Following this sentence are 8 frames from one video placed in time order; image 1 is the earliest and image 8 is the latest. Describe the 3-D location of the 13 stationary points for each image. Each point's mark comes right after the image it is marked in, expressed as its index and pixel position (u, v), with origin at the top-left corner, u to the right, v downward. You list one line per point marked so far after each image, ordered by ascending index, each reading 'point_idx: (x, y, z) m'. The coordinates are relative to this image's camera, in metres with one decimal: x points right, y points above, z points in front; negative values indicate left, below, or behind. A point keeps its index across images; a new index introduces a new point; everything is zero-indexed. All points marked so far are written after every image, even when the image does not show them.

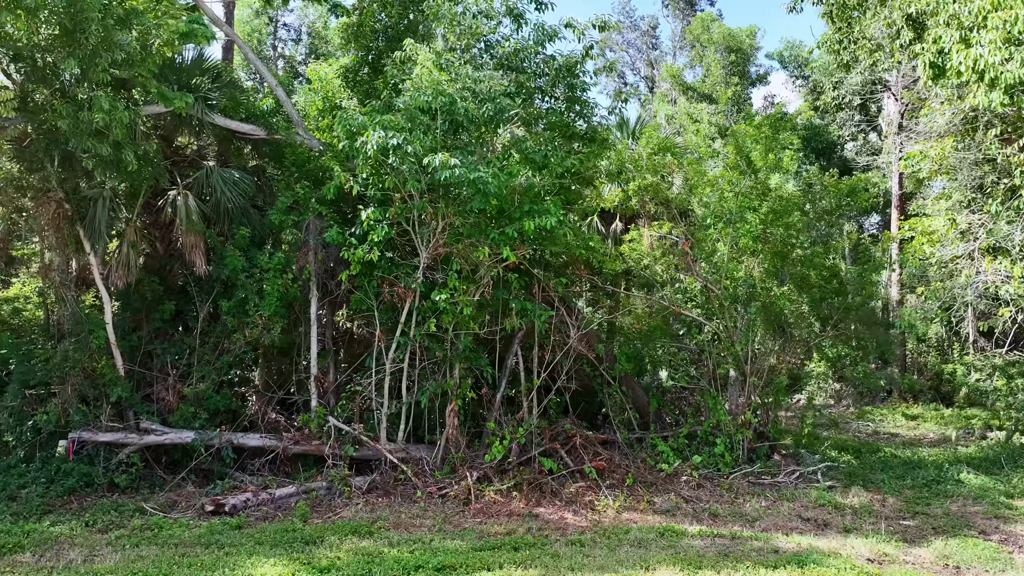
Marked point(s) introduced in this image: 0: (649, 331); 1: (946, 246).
0: (+1.7, -0.5, +8.6) m
1: (+5.3, +0.5, +8.2) m
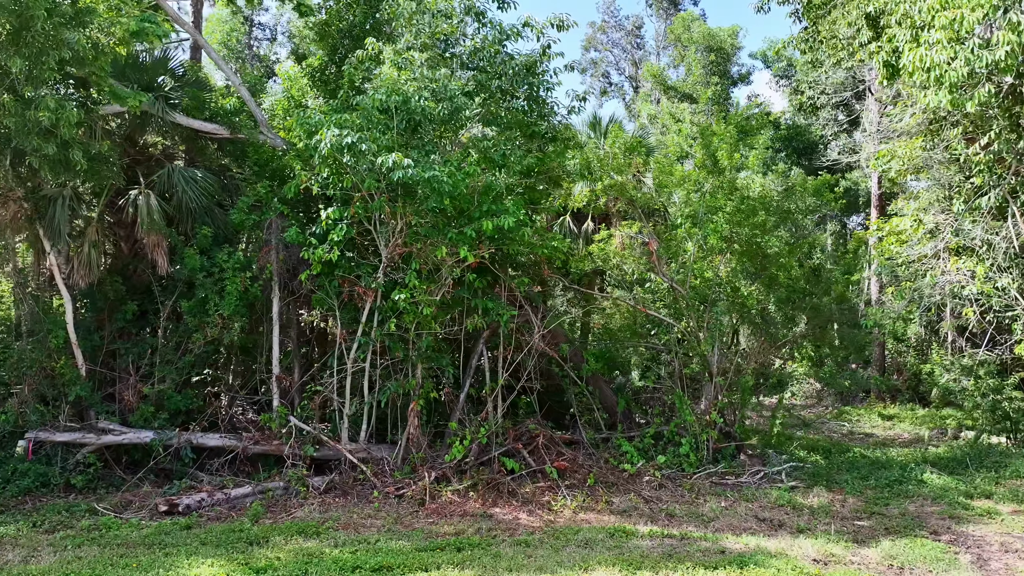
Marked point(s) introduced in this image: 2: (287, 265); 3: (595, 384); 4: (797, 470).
0: (+1.3, -0.5, +8.6) m
1: (+4.9, +0.5, +8.1) m
2: (-2.5, +0.3, +7.5) m
3: (+1.1, -1.2, +8.7) m
4: (+3.4, -2.2, +8.0) m
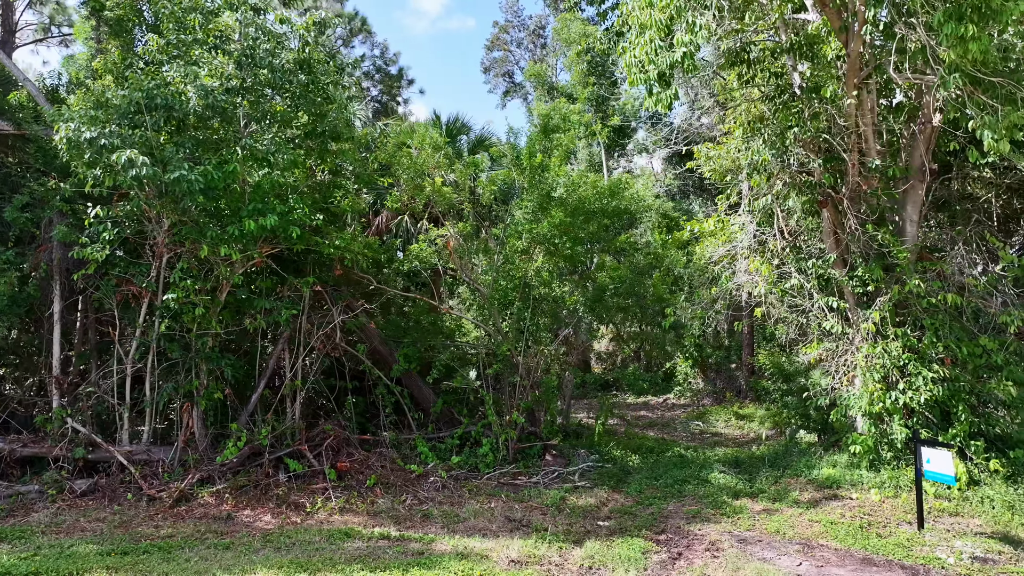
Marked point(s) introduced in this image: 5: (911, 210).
0: (-1.1, -0.5, +8.5) m
1: (+2.5, +0.5, +8.2) m
2: (-4.9, +0.3, +7.4) m
3: (-1.3, -1.2, +8.6) m
4: (+1.0, -2.2, +8.0) m
5: (+4.3, +0.8, +7.2) m
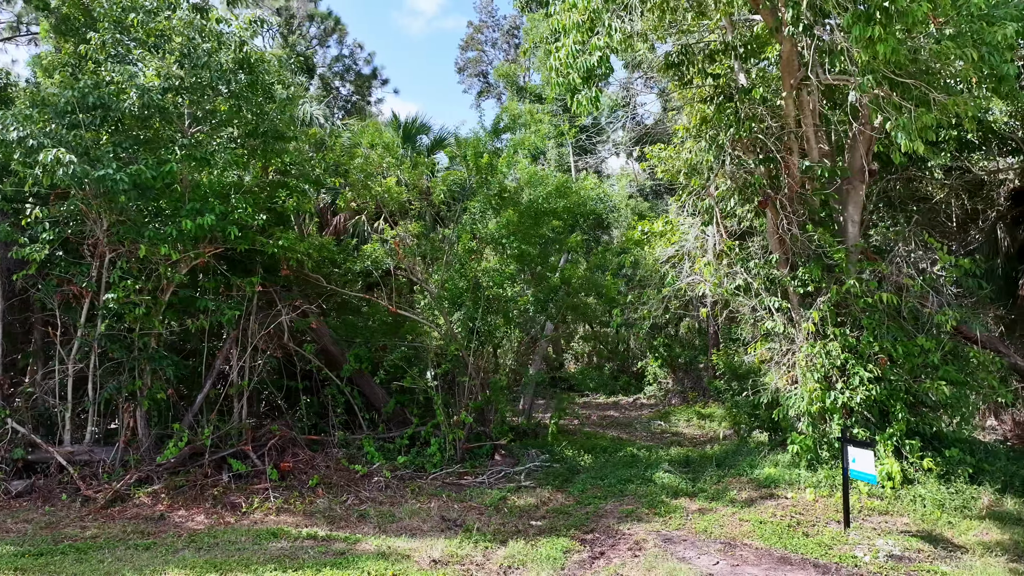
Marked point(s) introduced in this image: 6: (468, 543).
0: (-1.7, -0.5, +8.5) m
1: (+1.9, +0.5, +8.2) m
2: (-5.5, +0.3, +7.4) m
3: (-2.0, -1.2, +8.6) m
4: (+0.4, -2.2, +8.1) m
5: (+3.7, +0.8, +7.3) m
6: (-0.4, -2.1, +5.5) m
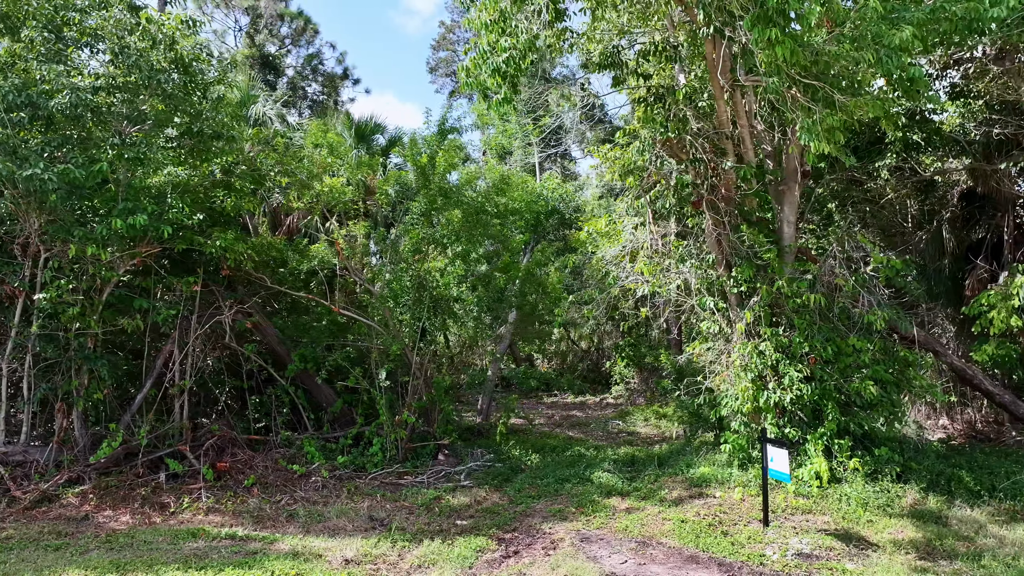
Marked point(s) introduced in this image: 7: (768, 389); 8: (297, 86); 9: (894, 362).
0: (-2.4, -0.5, +8.5) m
1: (+1.2, +0.5, +8.2) m
2: (-6.2, +0.3, +7.3) m
3: (-2.7, -1.2, +8.6) m
4: (-0.3, -2.2, +8.1) m
5: (+3.0, +0.8, +7.3) m
6: (-1.0, -2.1, +5.5) m
7: (+2.7, -1.1, +7.0) m
8: (-5.2, +4.9, +16.3) m
9: (+4.0, -0.8, +7.1) m
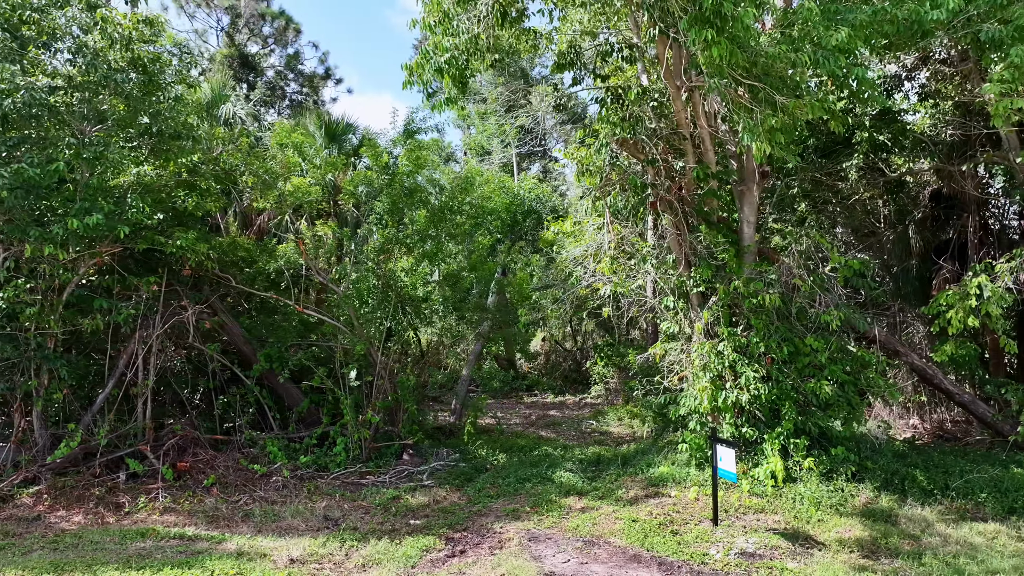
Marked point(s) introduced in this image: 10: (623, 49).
0: (-2.9, -0.5, +8.5) m
1: (+0.8, +0.5, +8.3) m
2: (-6.6, +0.3, +7.3) m
3: (-3.1, -1.2, +8.6) m
4: (-0.8, -2.2, +8.1) m
5: (+2.6, +0.8, +7.3) m
6: (-1.5, -2.1, +5.5) m
7: (+2.2, -1.1, +7.0) m
8: (-5.7, +4.9, +16.3) m
9: (+3.6, -0.8, +7.1) m
10: (+1.2, +2.6, +7.4) m
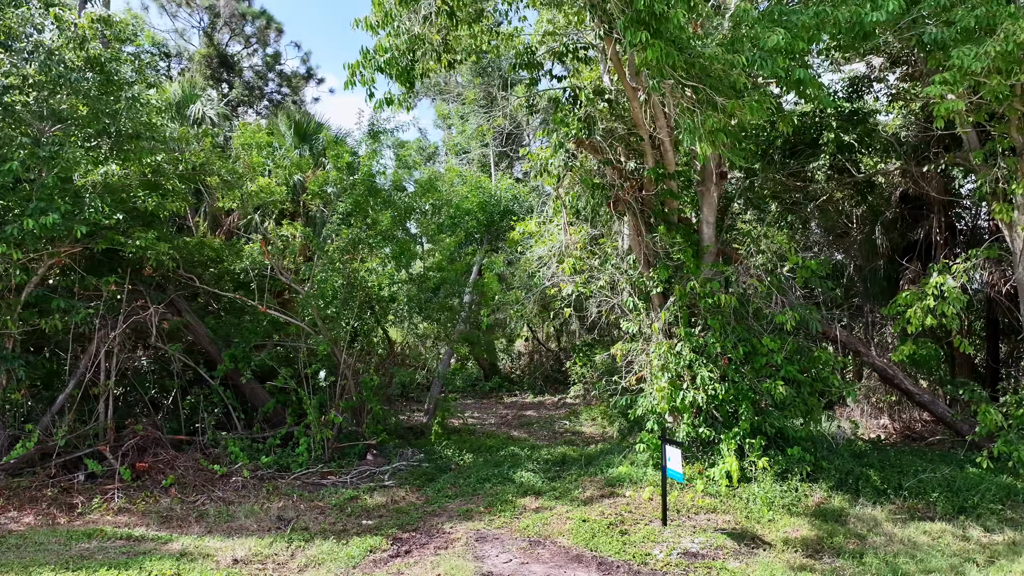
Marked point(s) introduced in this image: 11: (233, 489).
0: (-3.3, -0.5, +8.5) m
1: (+0.3, +0.5, +8.3) m
2: (-7.1, +0.3, +7.3) m
3: (-3.5, -1.2, +8.6) m
4: (-1.2, -2.2, +8.1) m
5: (+2.1, +0.8, +7.4) m
6: (-1.9, -2.1, +5.5) m
7: (+1.8, -1.1, +7.0) m
8: (-6.2, +4.9, +16.3) m
9: (+3.2, -0.8, +7.2) m
10: (+0.8, +2.6, +7.4) m
11: (-3.0, -2.2, +7.2) m
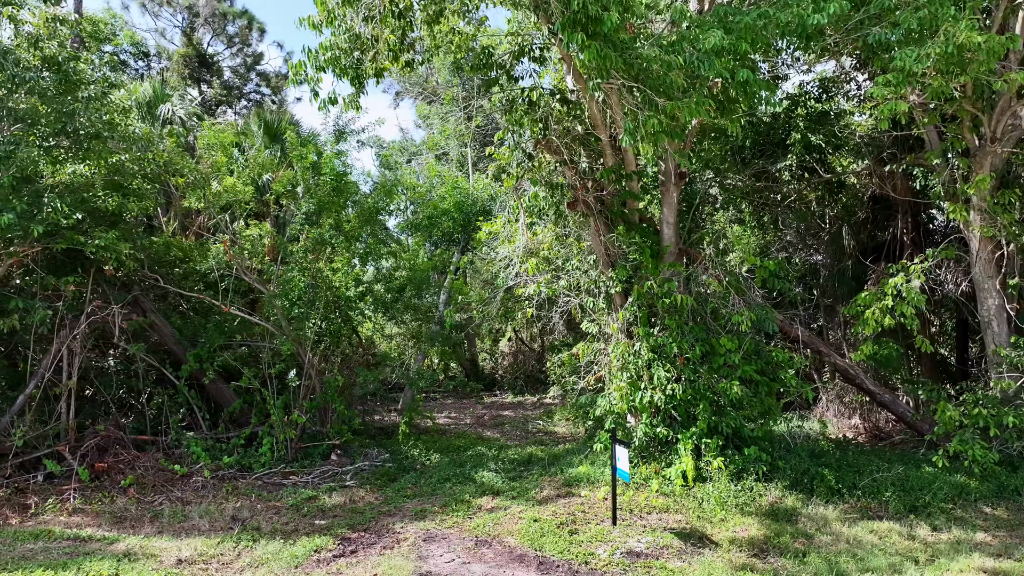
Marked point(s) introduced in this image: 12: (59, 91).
0: (-3.7, -0.5, +8.5) m
1: (-0.1, +0.5, +8.3) m
2: (-7.5, +0.3, +7.2) m
3: (-4.0, -1.2, +8.6) m
4: (-1.6, -2.2, +8.1) m
5: (+1.7, +0.8, +7.4) m
6: (-2.3, -2.1, +5.5) m
7: (+1.4, -1.1, +7.0) m
8: (-6.7, +4.9, +16.3) m
9: (+2.7, -0.8, +7.2) m
10: (+0.3, +2.6, +7.4) m
11: (-3.4, -2.2, +7.2) m
12: (-4.8, +2.1, +7.2) m
